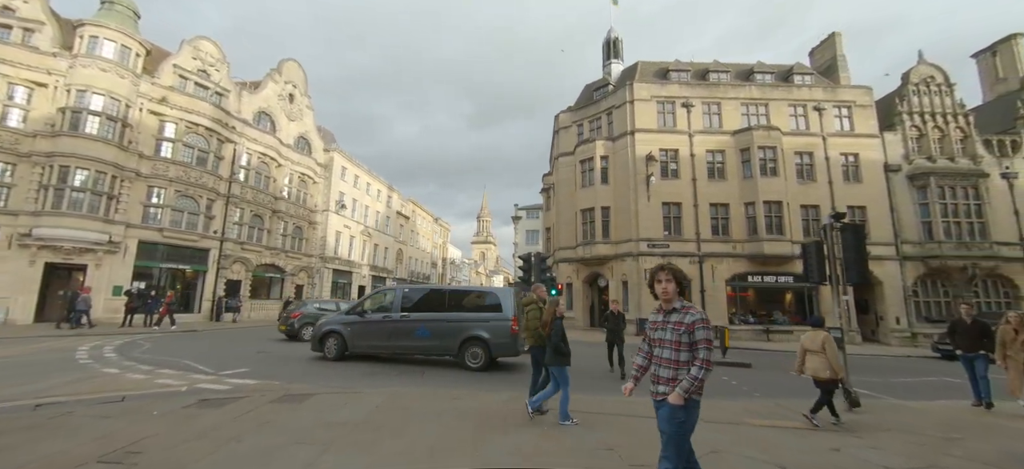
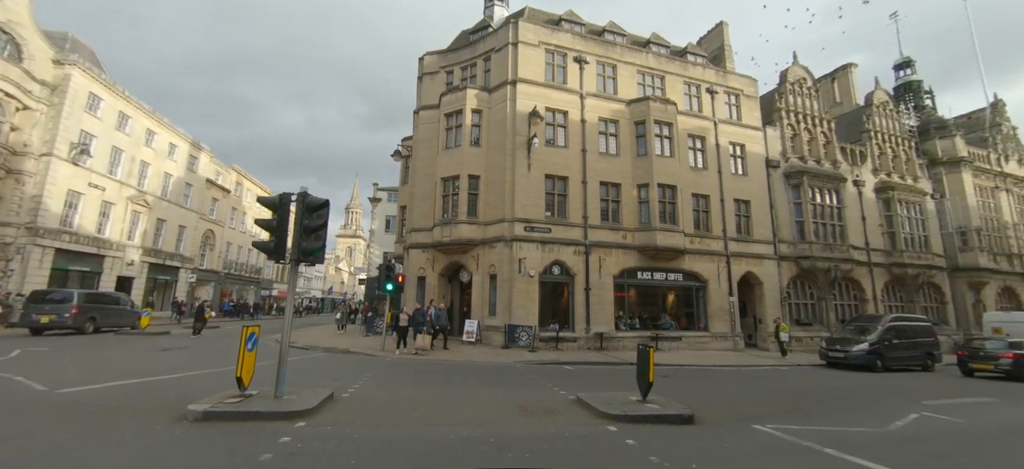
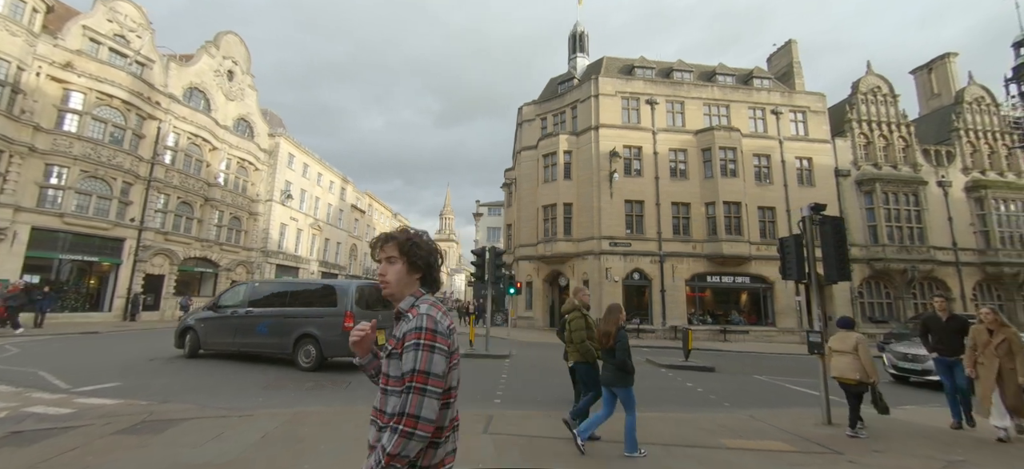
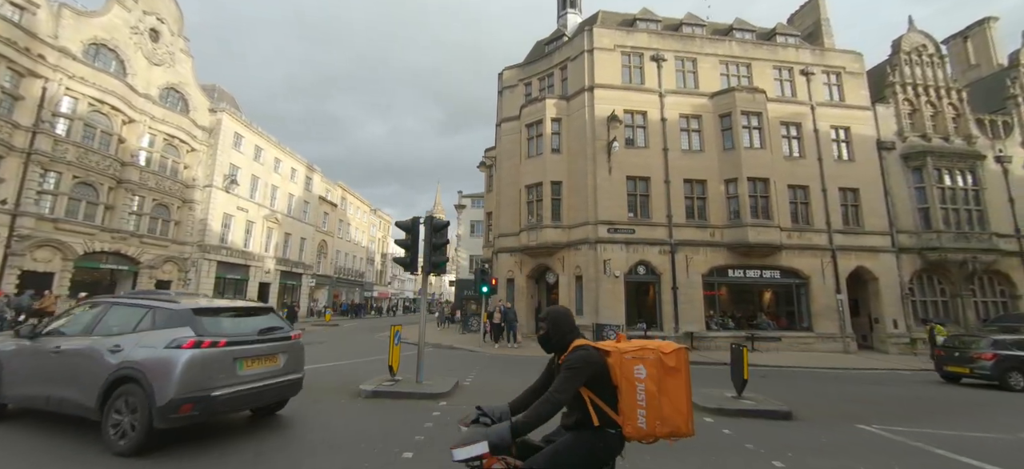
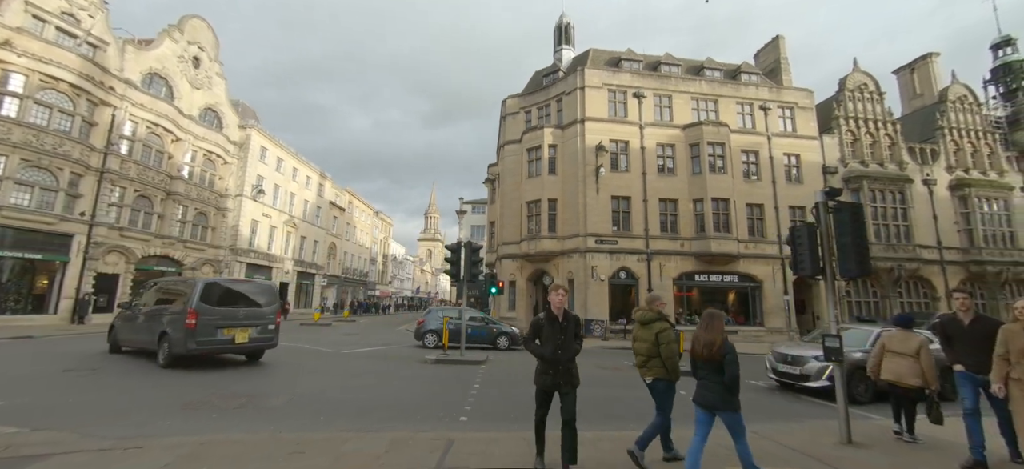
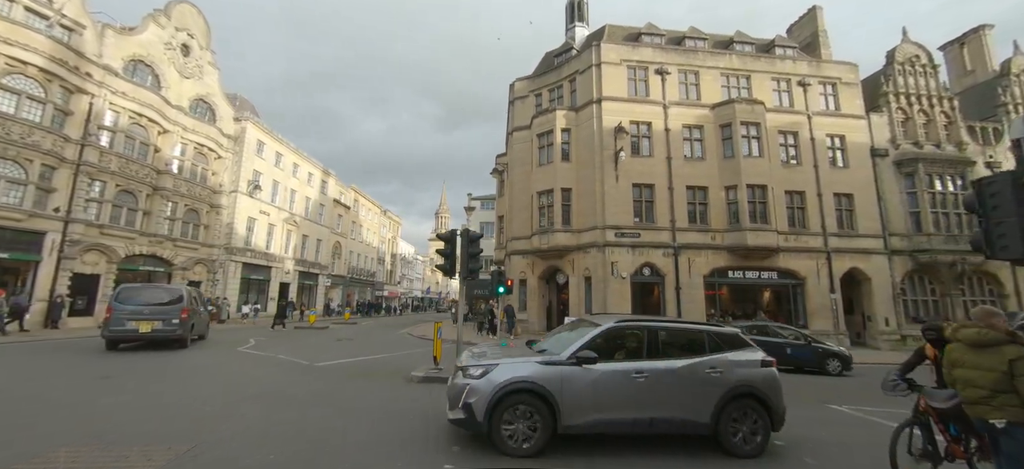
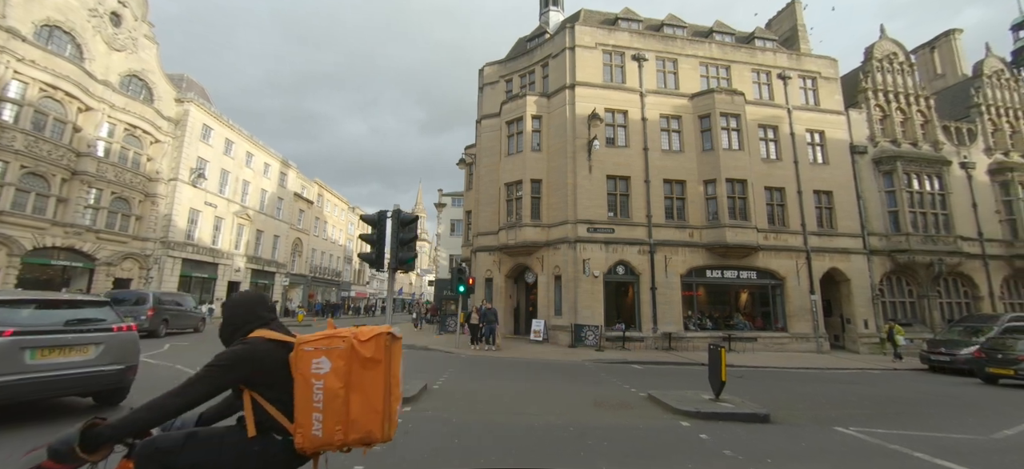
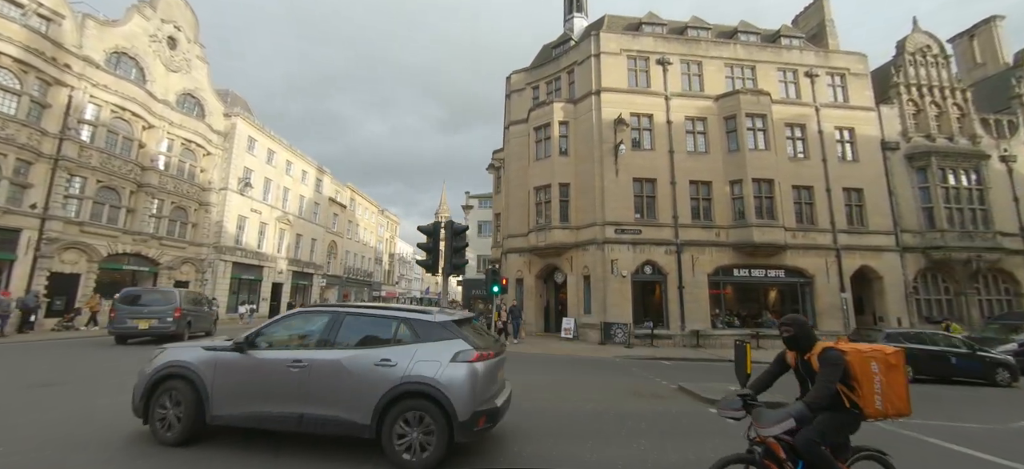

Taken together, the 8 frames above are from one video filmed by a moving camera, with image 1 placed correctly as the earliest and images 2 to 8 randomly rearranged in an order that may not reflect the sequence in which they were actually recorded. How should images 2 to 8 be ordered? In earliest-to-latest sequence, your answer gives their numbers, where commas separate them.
3, 5, 6, 8, 4, 7, 2
